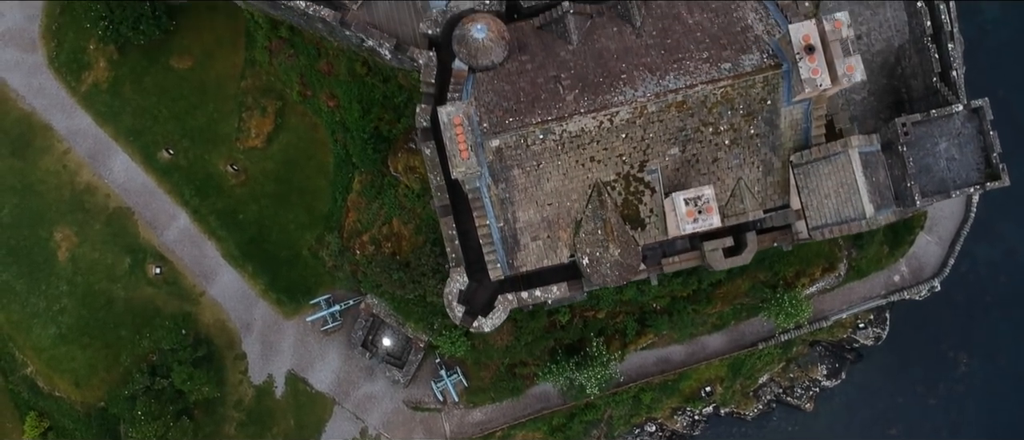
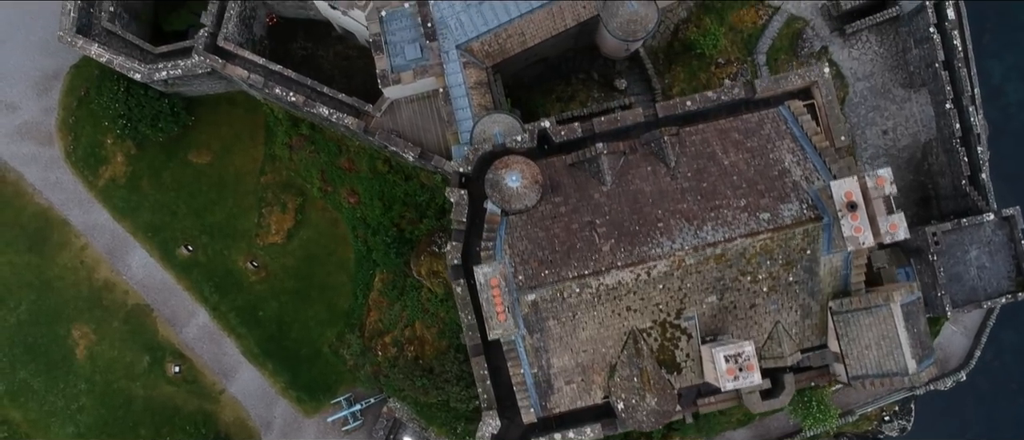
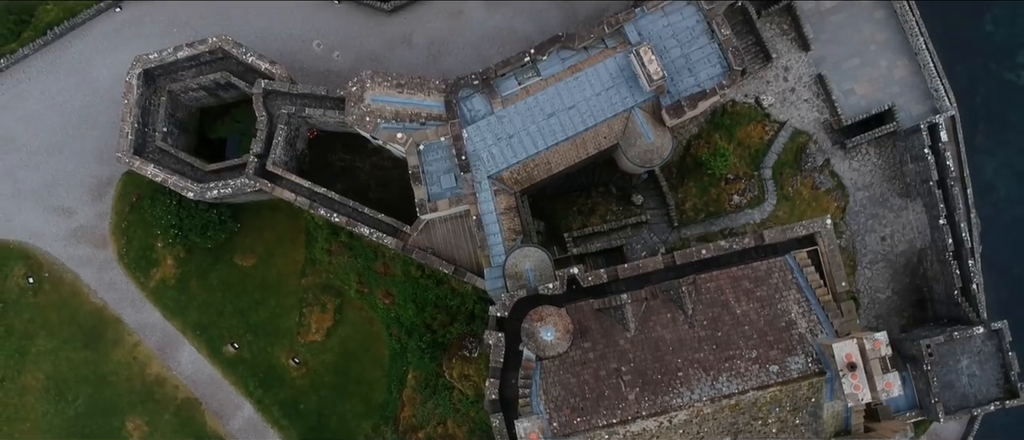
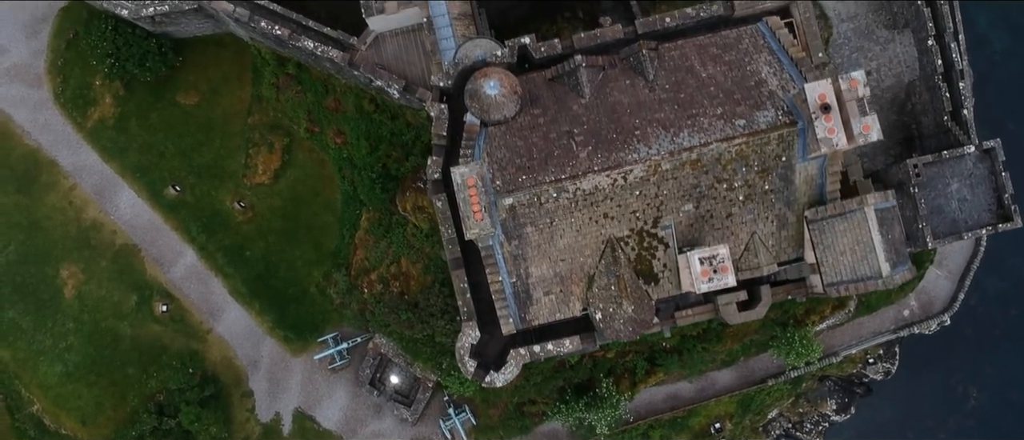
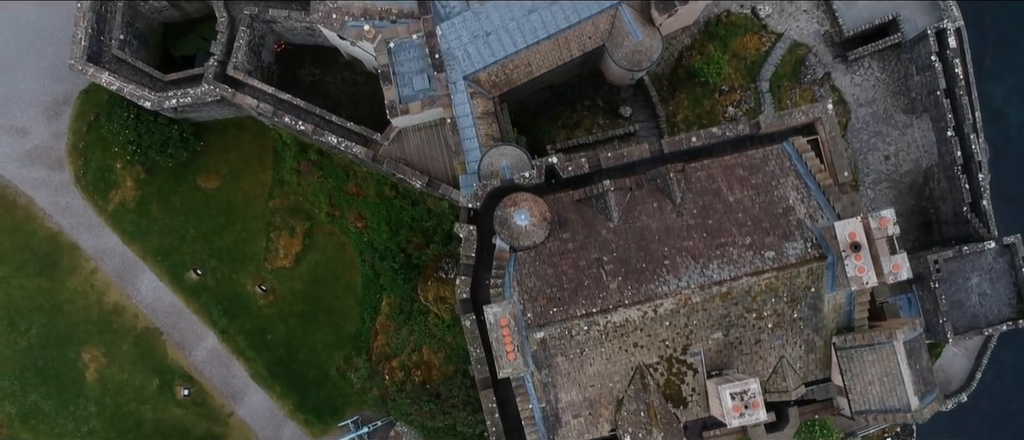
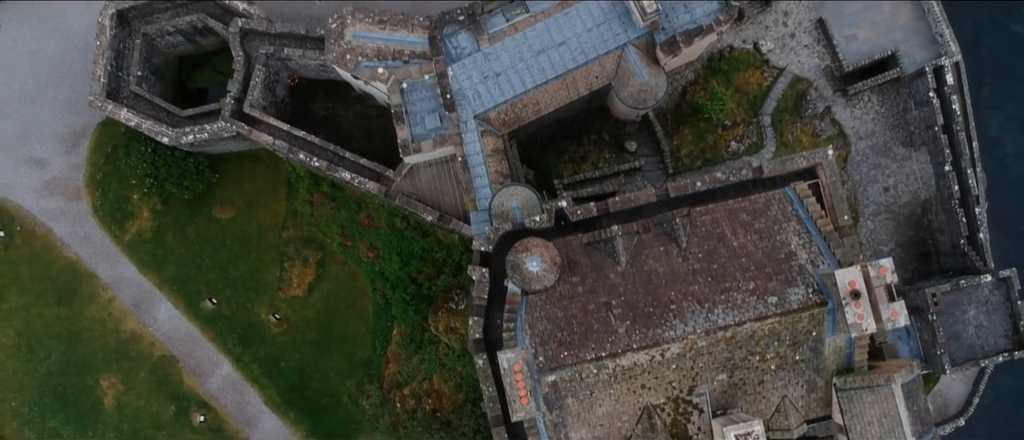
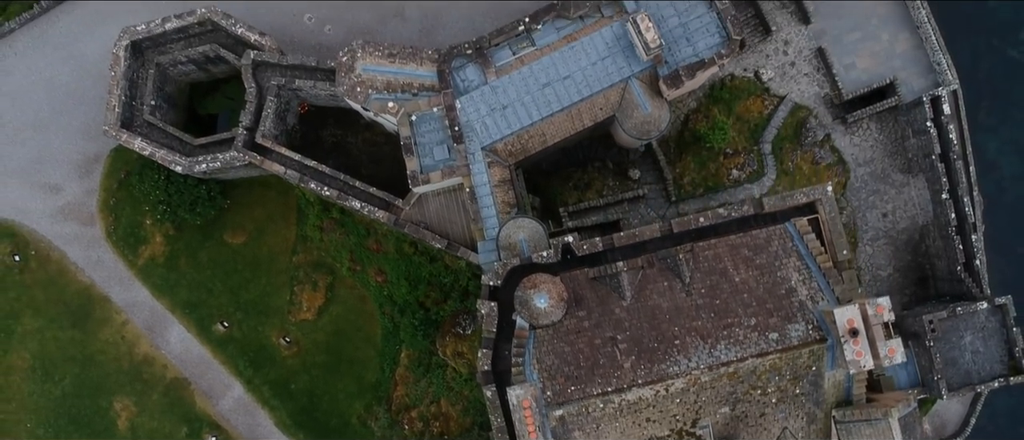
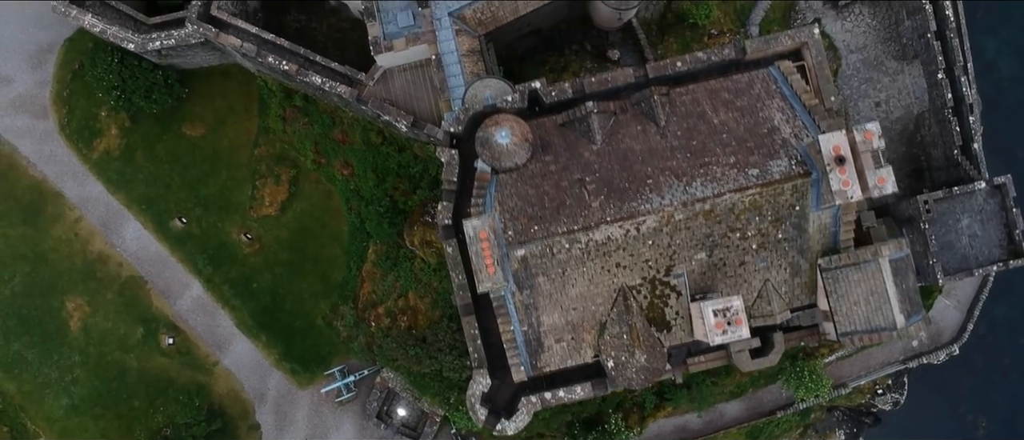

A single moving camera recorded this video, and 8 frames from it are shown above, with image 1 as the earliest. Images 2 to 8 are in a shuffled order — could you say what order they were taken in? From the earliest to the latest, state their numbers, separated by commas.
4, 8, 2, 5, 6, 7, 3
